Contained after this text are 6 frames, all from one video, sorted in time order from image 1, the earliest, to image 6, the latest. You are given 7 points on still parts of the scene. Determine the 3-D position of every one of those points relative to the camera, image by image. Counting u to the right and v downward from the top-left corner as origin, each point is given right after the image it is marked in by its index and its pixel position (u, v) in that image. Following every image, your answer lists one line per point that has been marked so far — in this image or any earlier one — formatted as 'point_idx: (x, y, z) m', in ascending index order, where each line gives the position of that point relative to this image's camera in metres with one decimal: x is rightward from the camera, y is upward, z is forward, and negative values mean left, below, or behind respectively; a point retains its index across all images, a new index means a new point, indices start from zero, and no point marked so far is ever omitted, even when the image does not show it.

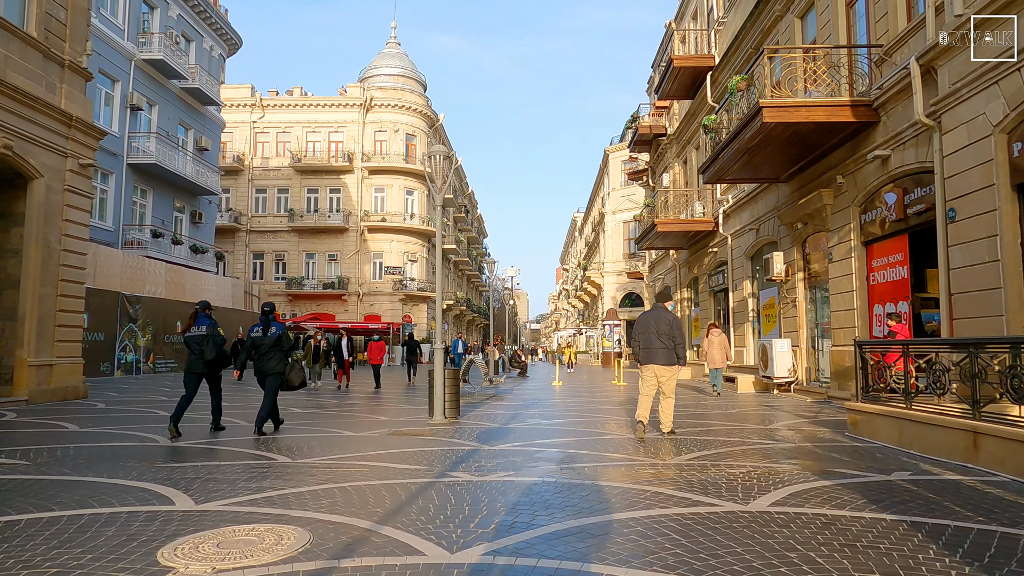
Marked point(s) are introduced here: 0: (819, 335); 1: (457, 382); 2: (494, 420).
0: (+6.8, -1.1, +14.7) m
1: (-0.9, -1.5, +10.5) m
2: (-0.3, -2.1, +10.2) m
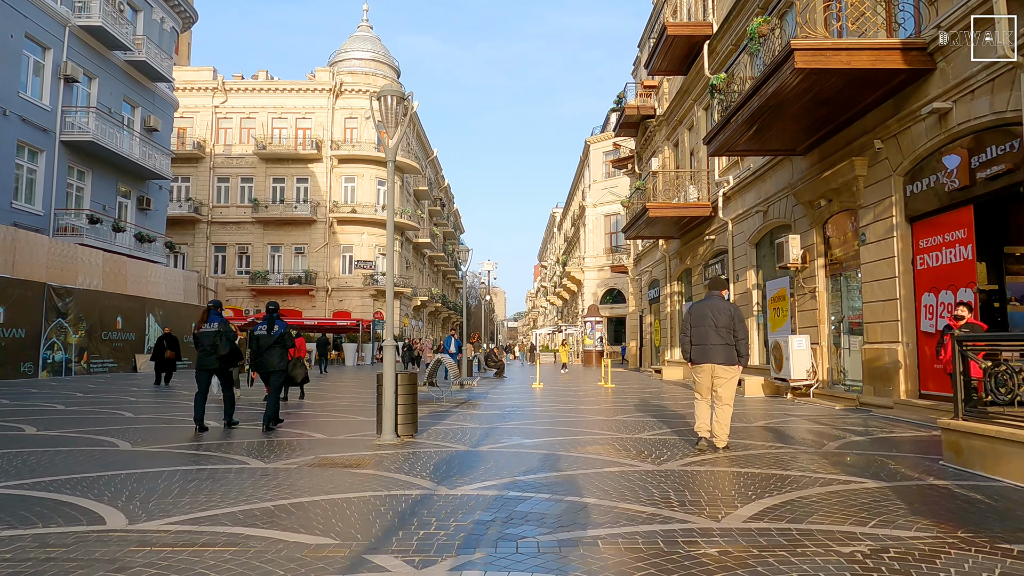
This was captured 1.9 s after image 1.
0: (+6.4, -0.8, +12.6) m
1: (-1.2, -1.3, +8.2) m
2: (-0.6, -1.8, +7.9) m
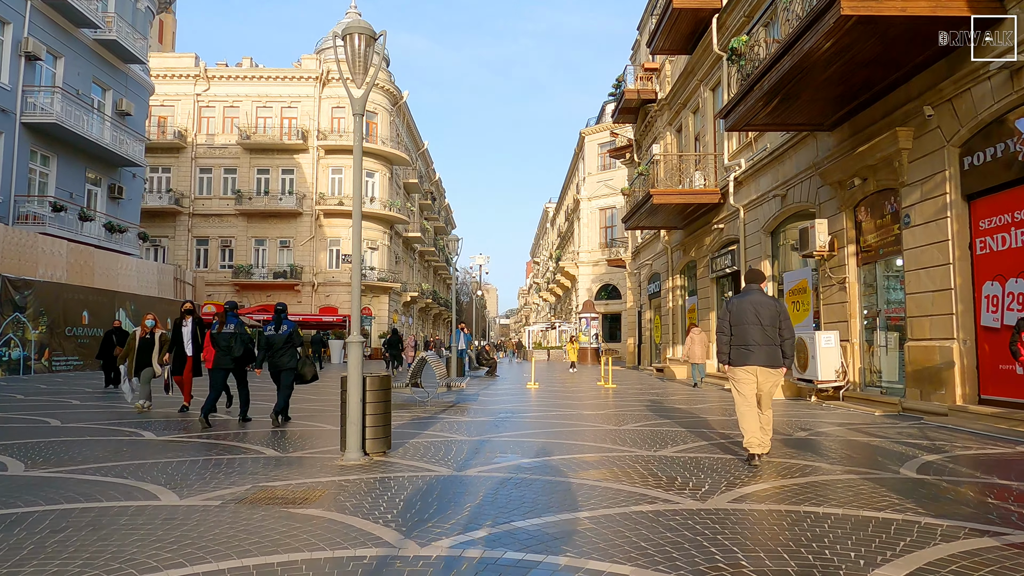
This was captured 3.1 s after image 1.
0: (+6.3, -0.7, +11.2) m
1: (-1.3, -1.1, +6.7) m
2: (-0.6, -1.7, +6.4) m
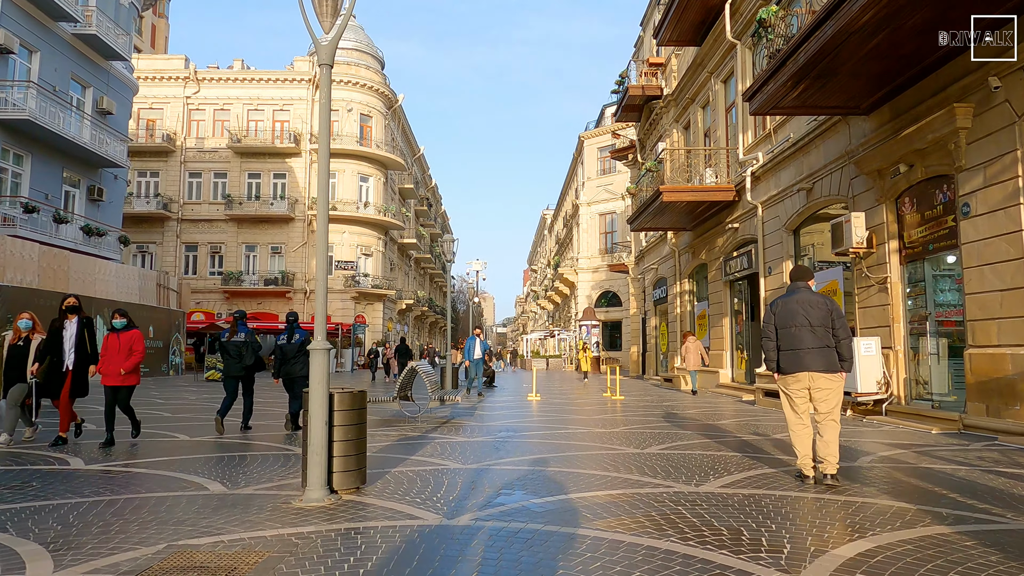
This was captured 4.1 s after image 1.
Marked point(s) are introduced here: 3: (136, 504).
0: (+6.3, -0.7, +9.9) m
1: (-1.2, -1.0, +5.3) m
2: (-0.6, -1.6, +5.1) m
3: (-2.7, -1.6, +4.8) m
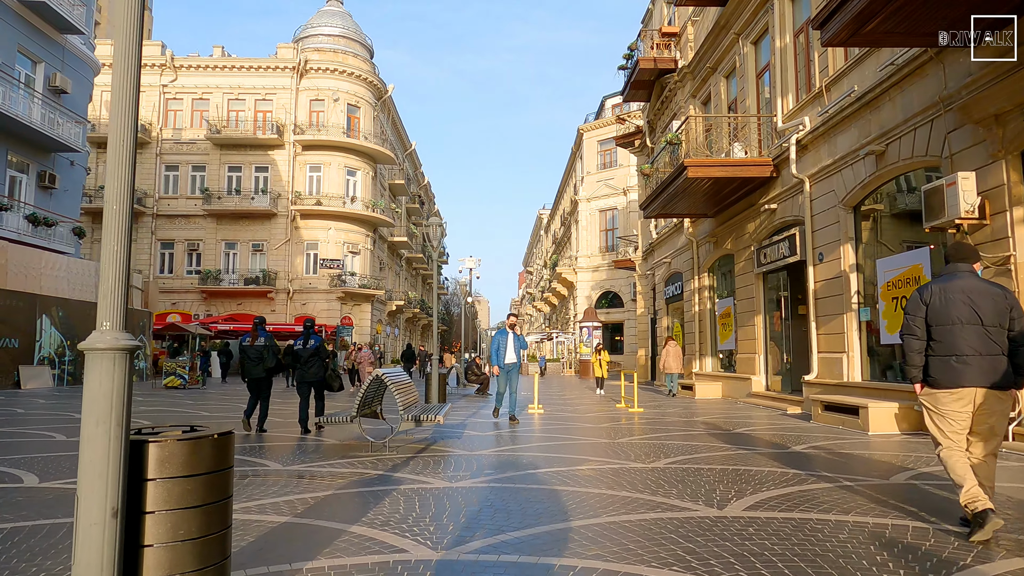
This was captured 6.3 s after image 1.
0: (+6.3, -0.5, +7.3) m
1: (-1.2, -0.8, +2.7) m
2: (-0.5, -1.4, +2.4) m
3: (-2.7, -1.3, +2.1) m
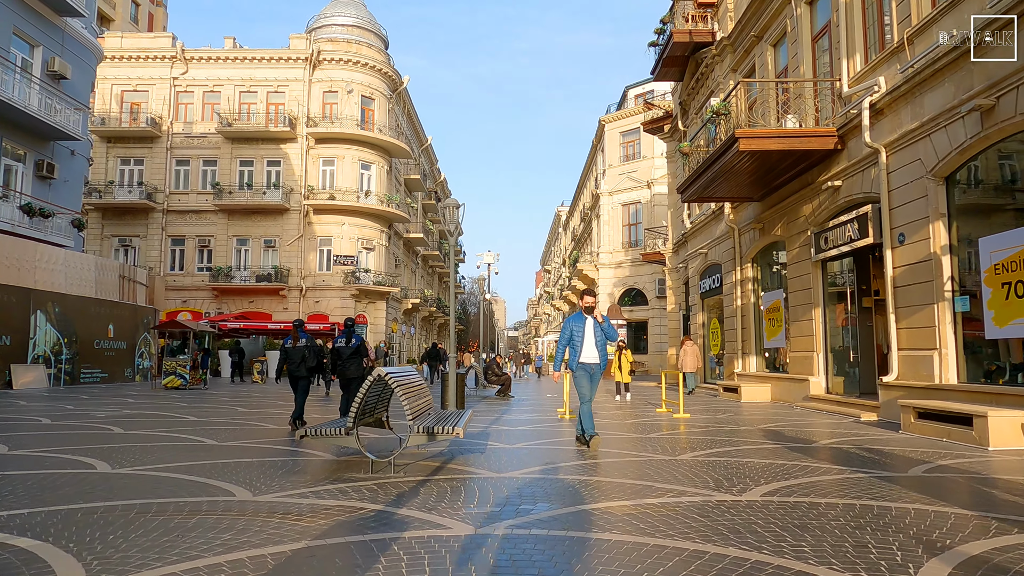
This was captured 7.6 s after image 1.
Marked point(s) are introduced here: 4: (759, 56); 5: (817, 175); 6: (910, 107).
0: (+6.6, -0.2, +5.5) m
1: (-0.9, -0.6, +1.0) m
2: (-0.3, -1.1, +0.7) m
3: (-2.5, -1.1, +0.5) m
4: (+6.5, +6.1, +17.5) m
5: (+6.4, +2.4, +13.9) m
6: (+6.5, +2.9, +10.7) m
